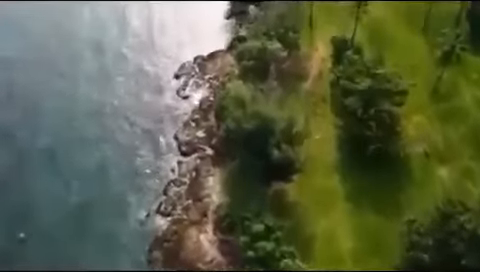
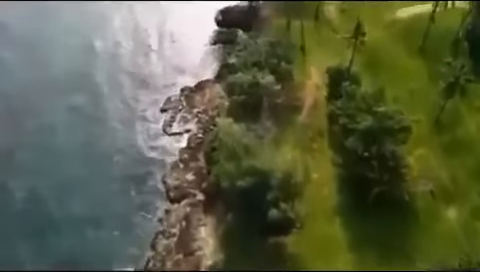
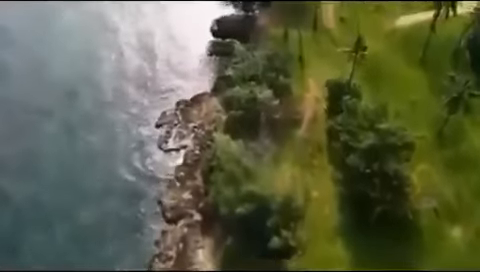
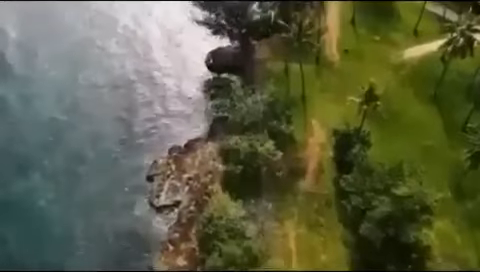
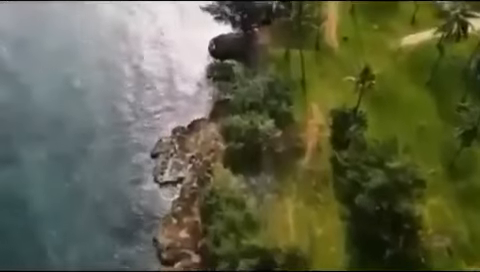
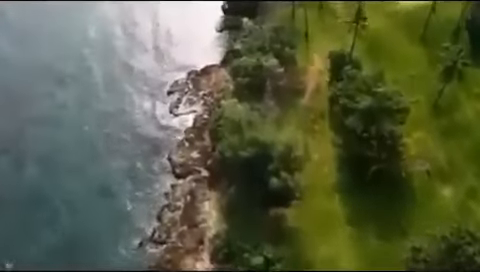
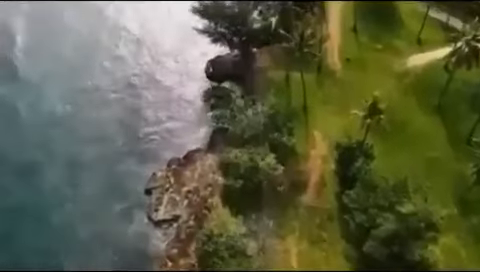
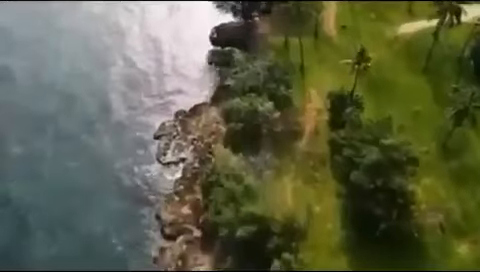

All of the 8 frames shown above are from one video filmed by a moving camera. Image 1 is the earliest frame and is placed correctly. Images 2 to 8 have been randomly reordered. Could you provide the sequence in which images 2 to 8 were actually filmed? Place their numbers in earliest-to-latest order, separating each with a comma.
6, 2, 3, 8, 5, 4, 7
